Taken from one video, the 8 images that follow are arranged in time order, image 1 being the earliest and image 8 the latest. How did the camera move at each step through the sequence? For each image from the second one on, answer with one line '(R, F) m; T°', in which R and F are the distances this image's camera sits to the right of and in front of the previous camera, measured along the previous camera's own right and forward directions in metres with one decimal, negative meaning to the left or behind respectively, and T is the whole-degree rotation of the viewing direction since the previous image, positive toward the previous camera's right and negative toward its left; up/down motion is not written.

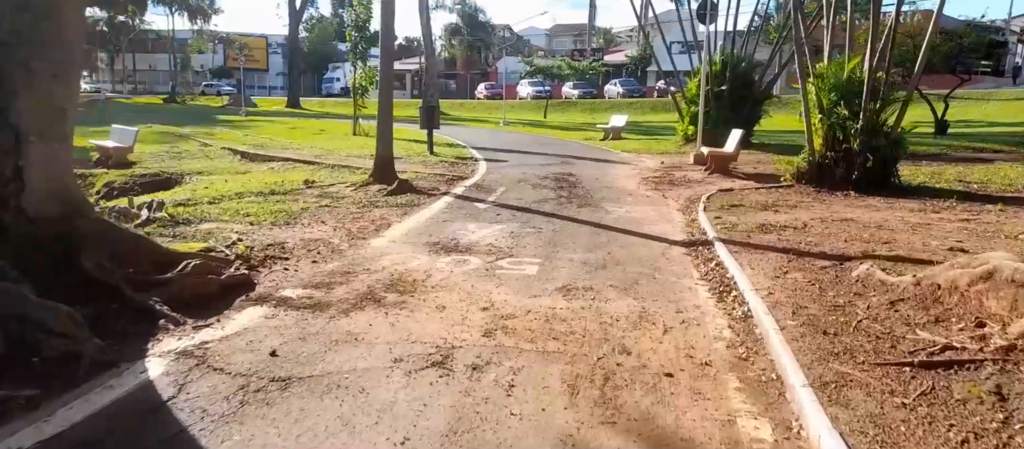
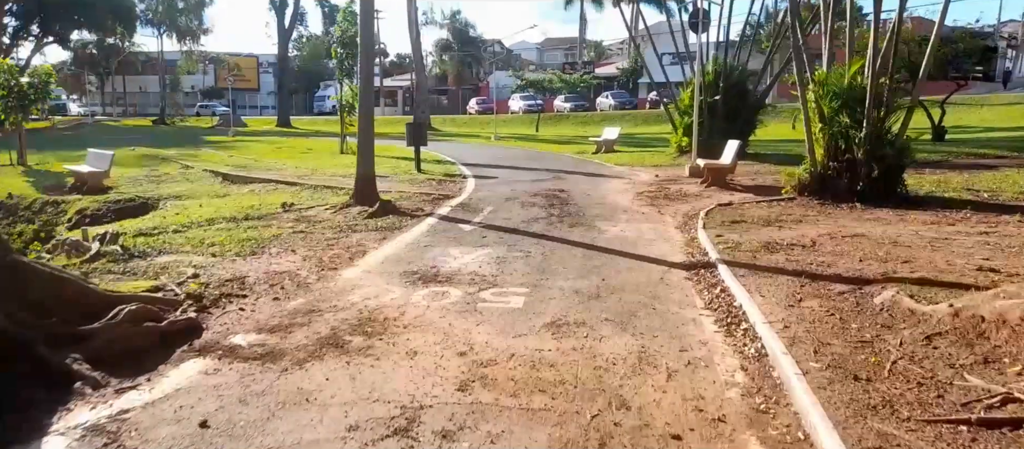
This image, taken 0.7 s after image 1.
(+0.1, +0.6) m; 0°
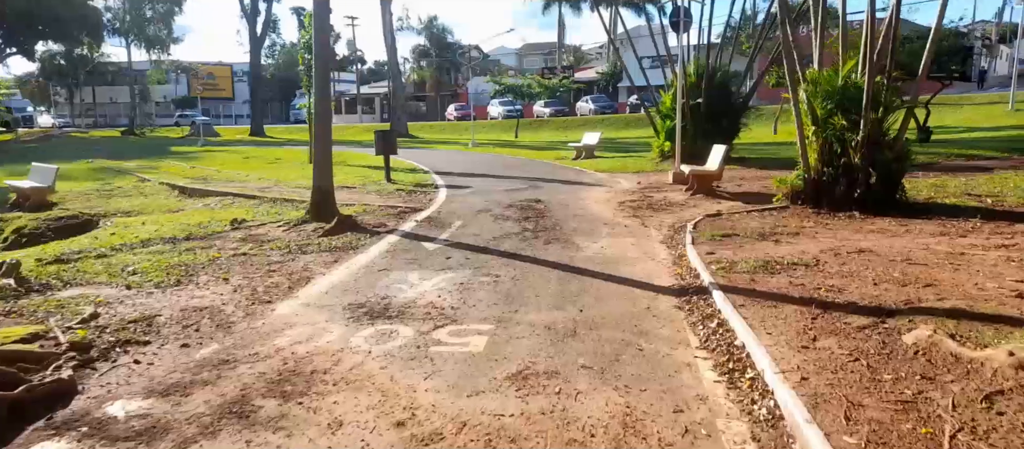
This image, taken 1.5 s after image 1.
(+0.2, +1.0) m; +1°
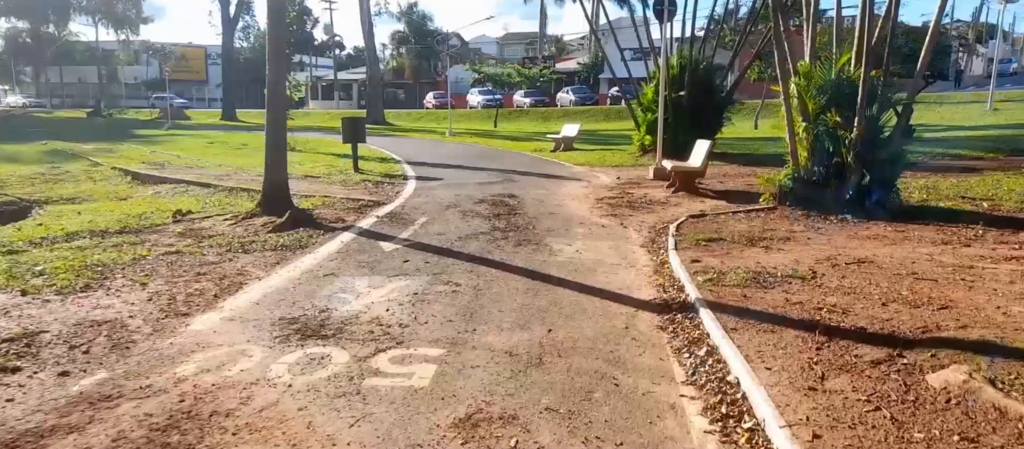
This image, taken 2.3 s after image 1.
(+0.1, +0.8) m; +2°
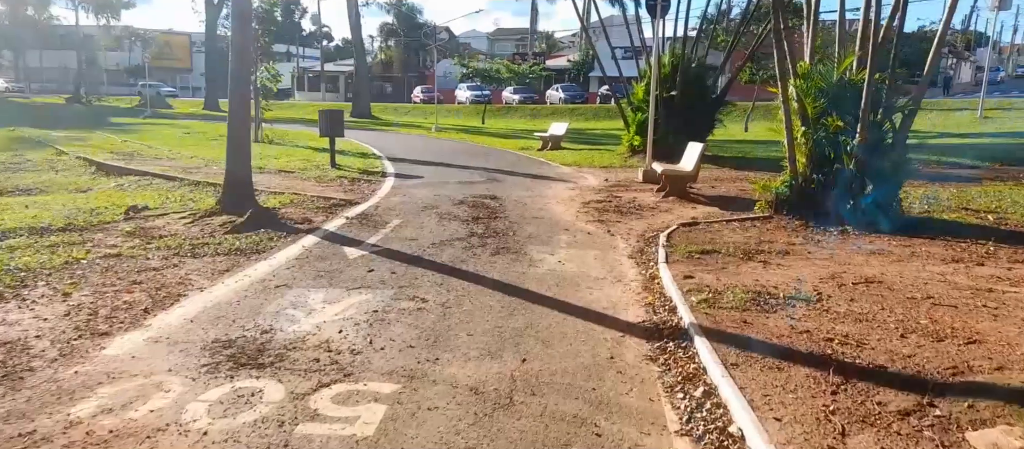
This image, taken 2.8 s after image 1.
(+0.1, +0.7) m; +1°
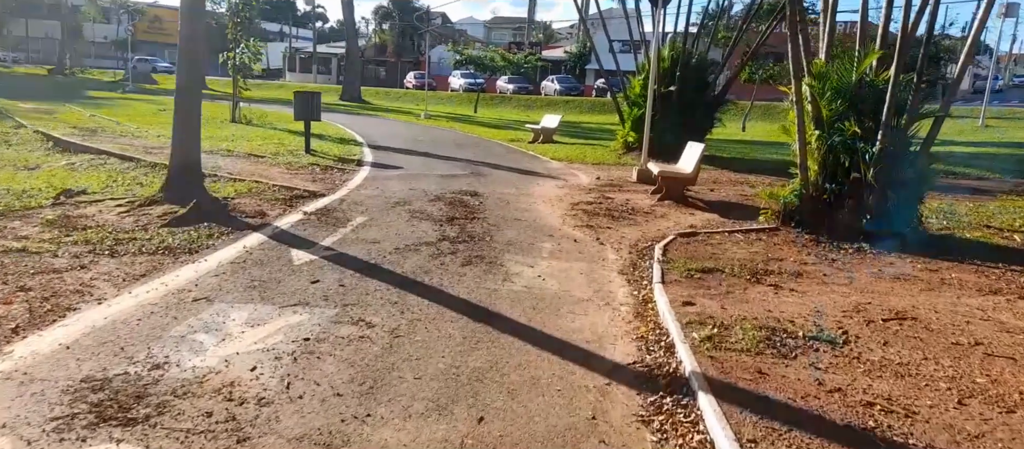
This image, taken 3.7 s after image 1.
(+0.1, +1.0) m; +1°
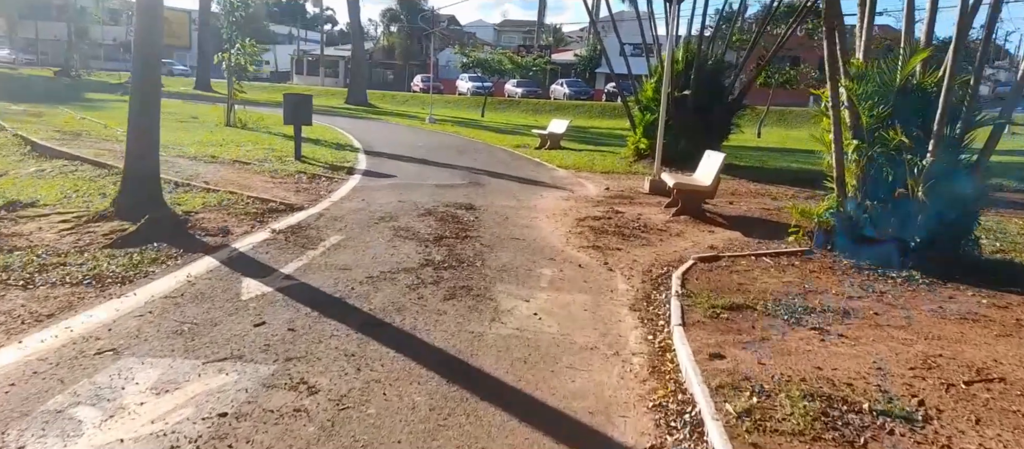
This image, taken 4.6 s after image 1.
(+0.1, +1.0) m; -1°
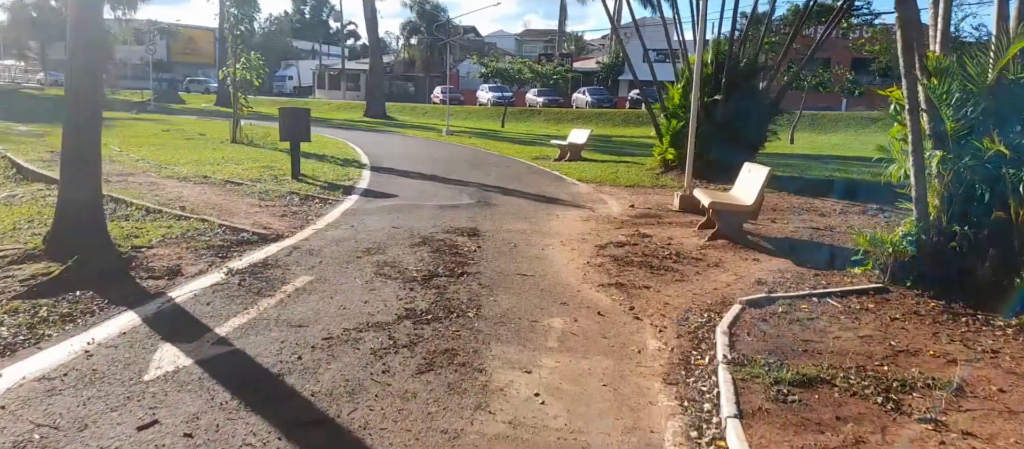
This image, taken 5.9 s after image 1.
(+0.2, +1.3) m; -2°
